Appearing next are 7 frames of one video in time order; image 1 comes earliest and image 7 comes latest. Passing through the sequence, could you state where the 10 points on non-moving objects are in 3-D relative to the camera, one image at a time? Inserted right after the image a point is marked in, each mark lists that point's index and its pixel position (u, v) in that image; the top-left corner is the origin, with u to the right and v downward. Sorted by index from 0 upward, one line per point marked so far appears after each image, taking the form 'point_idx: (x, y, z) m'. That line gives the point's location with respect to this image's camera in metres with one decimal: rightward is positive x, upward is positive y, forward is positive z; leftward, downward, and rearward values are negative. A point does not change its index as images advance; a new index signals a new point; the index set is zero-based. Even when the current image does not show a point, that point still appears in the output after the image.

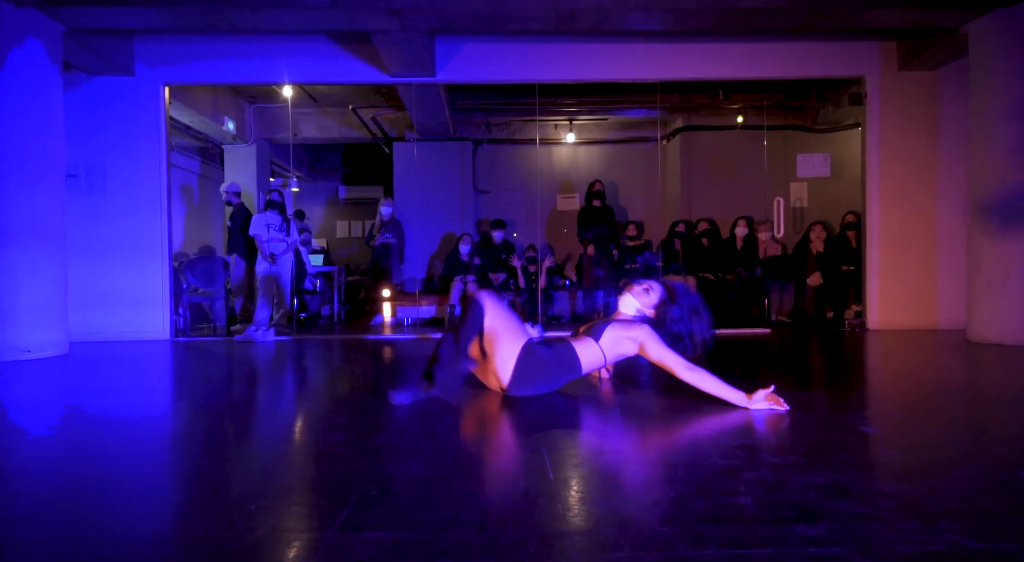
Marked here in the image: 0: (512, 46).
0: (0.0, +2.3, +6.4) m
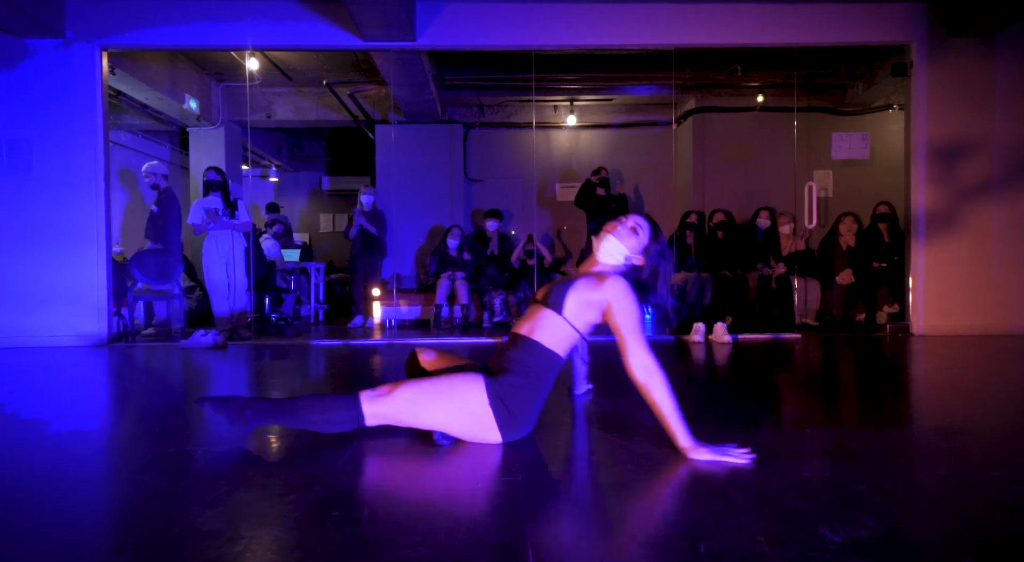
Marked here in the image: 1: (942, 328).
0: (-0.1, +2.3, +5.6) m
1: (+3.9, -0.4, +5.9) m
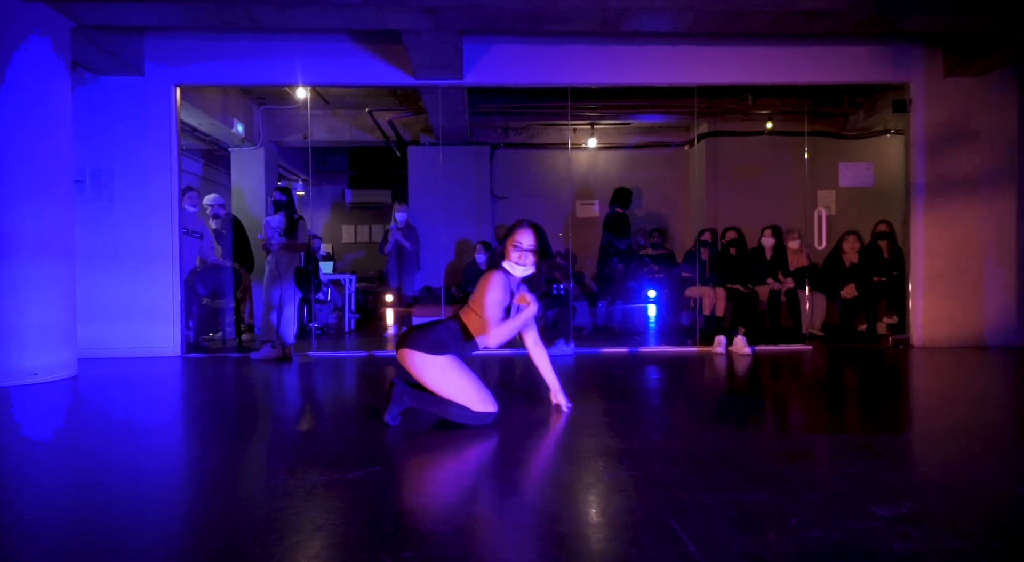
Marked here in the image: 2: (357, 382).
0: (+0.3, +2.2, +6.1) m
1: (+4.2, -0.6, +6.5) m
2: (-1.3, -0.9, +5.7) m
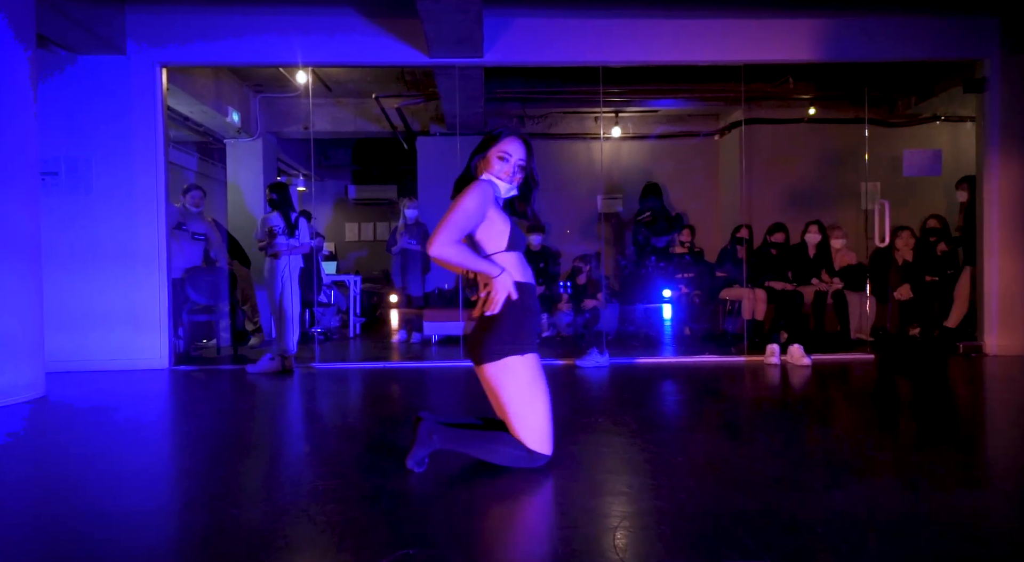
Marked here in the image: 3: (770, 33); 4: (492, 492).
0: (+0.5, +2.2, +5.5) m
1: (+4.5, -0.6, +5.8) m
2: (-1.1, -0.9, +5.0) m
3: (+2.2, +2.1, +5.6) m
4: (-0.1, -0.9, +2.7) m
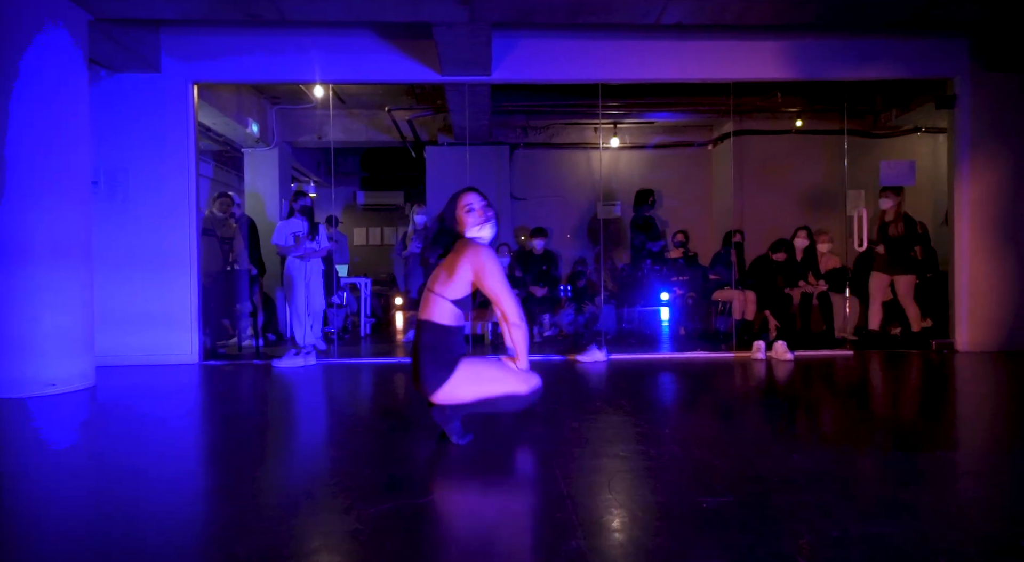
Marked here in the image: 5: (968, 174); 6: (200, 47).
0: (+0.6, +2.2, +5.9) m
1: (+4.5, -0.6, +6.2) m
2: (-1.1, -0.9, +5.4) m
3: (+2.3, +2.1, +6.0) m
4: (-0.1, -0.9, +3.1) m
5: (+4.3, +1.0, +6.1) m
6: (-2.7, +2.1, +5.7) m
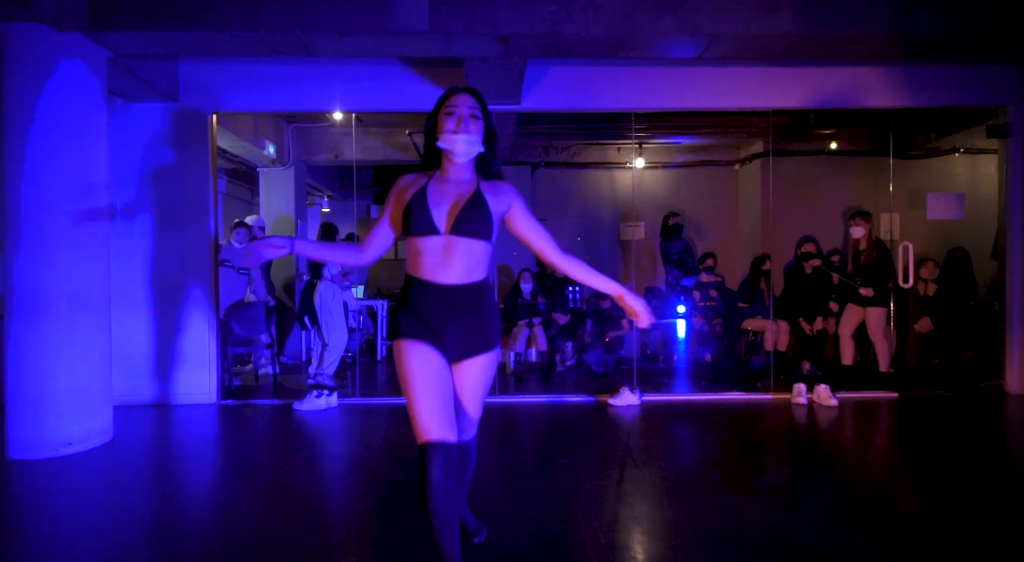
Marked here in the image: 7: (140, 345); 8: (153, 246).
0: (+0.8, +1.8, +5.6) m
1: (+4.8, -0.9, +6.0) m
2: (-0.8, -1.2, +5.2) m
3: (+2.5, +1.8, +5.7) m
4: (+0.2, -1.2, +2.9) m
5: (+4.5, +0.7, +5.9) m
6: (-2.5, +1.7, +5.5) m
7: (-3.2, -0.5, +5.4) m
8: (-3.0, +0.3, +5.4) m
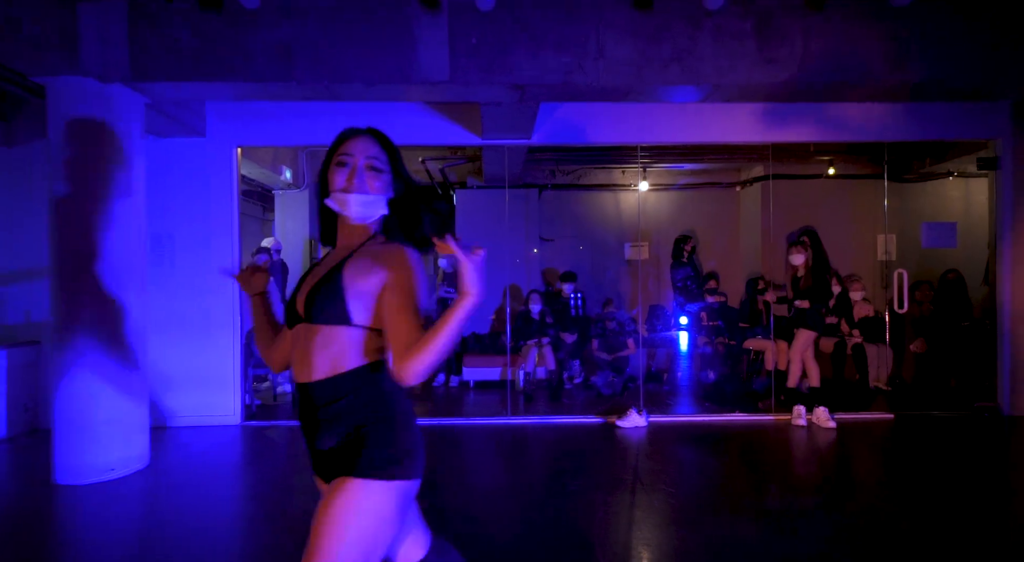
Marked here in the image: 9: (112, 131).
0: (+0.9, +1.6, +5.9) m
1: (+4.9, -1.2, +6.2) m
2: (-0.7, -1.5, +5.5) m
3: (+2.6, +1.5, +6.0) m
4: (+0.3, -1.4, +3.1) m
5: (+4.6, +0.5, +6.1) m
6: (-2.4, +1.5, +5.7) m
7: (-3.1, -0.8, +5.7) m
8: (-2.9, +0.1, +5.7) m
9: (-2.7, +1.0, +4.4) m
